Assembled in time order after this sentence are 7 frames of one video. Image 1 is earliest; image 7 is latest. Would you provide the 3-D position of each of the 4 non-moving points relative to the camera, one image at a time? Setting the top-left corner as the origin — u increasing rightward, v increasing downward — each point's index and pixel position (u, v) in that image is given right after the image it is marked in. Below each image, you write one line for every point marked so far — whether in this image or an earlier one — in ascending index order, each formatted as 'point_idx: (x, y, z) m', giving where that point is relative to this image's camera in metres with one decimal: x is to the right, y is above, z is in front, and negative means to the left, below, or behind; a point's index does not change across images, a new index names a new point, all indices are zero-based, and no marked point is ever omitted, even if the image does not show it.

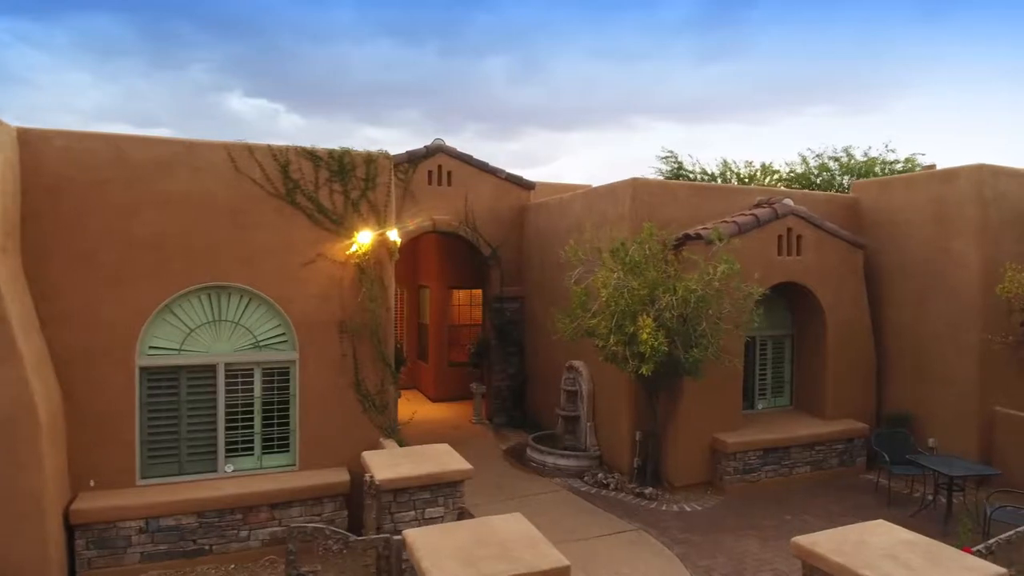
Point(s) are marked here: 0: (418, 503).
0: (-0.9, -2.0, +6.5) m
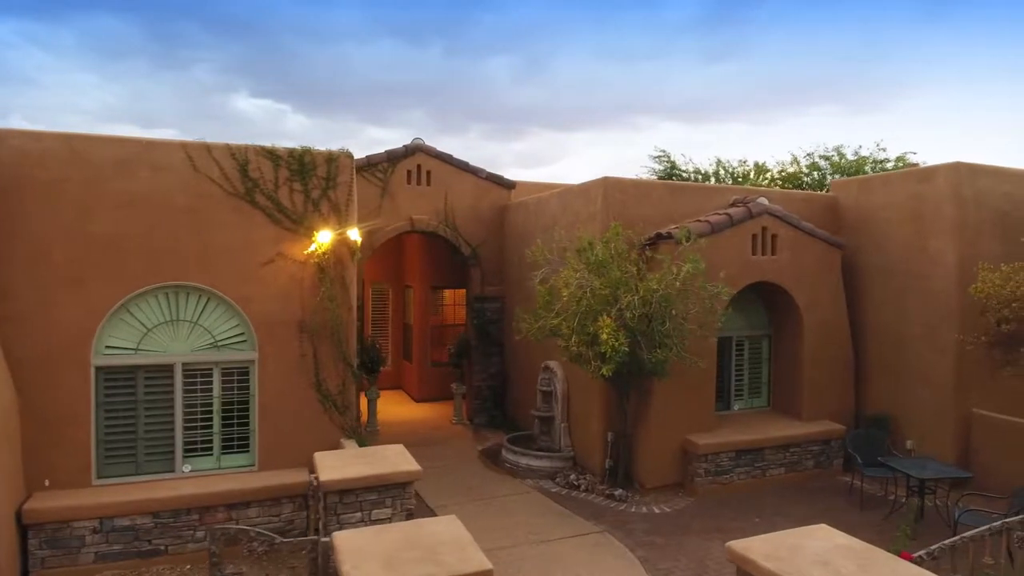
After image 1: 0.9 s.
0: (-1.4, -2.0, +6.4) m
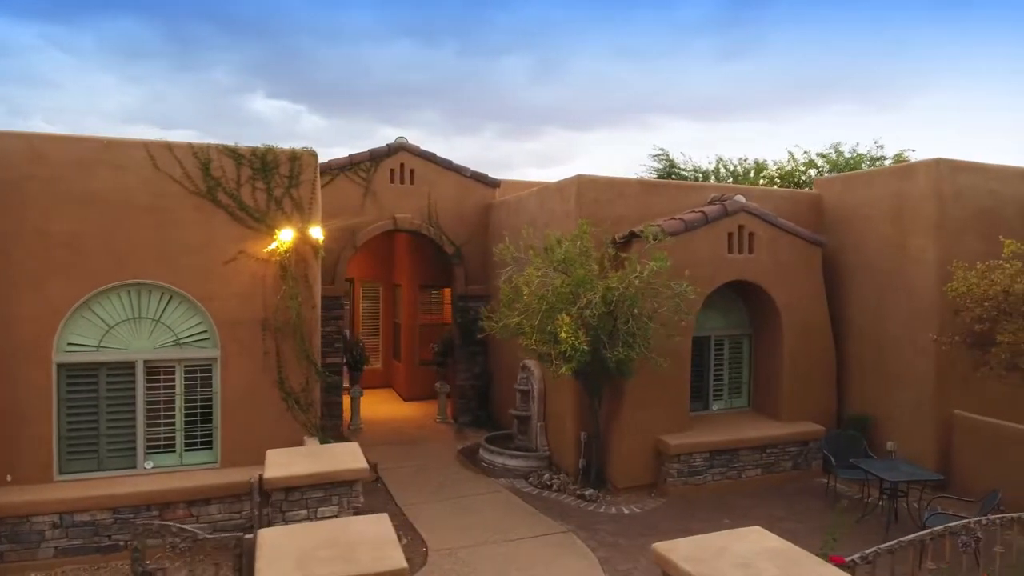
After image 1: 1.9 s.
0: (-1.9, -2.0, +6.4) m
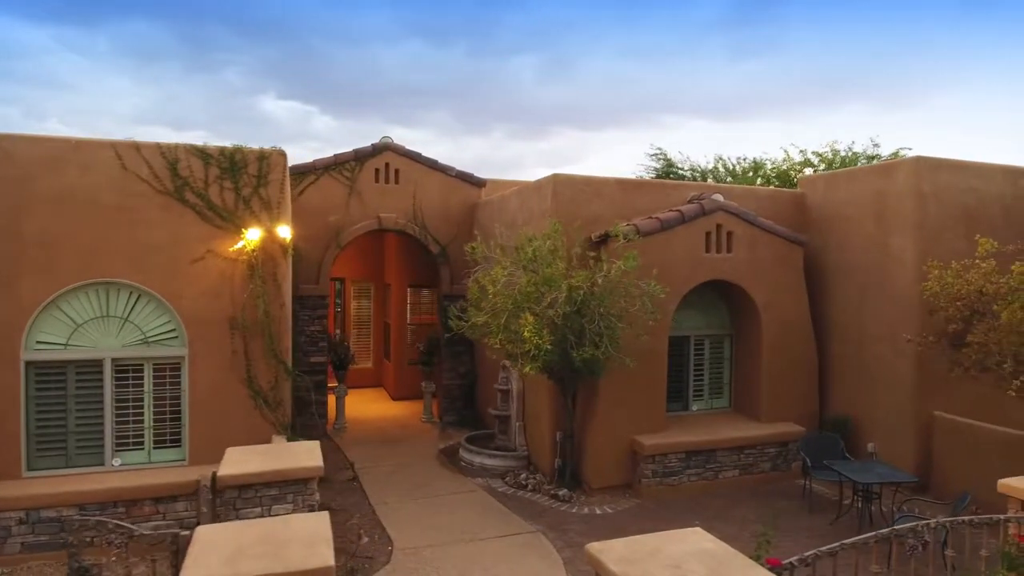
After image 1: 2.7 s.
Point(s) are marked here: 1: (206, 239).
0: (-2.3, -2.0, +6.5) m
1: (-3.6, +0.6, +8.2) m
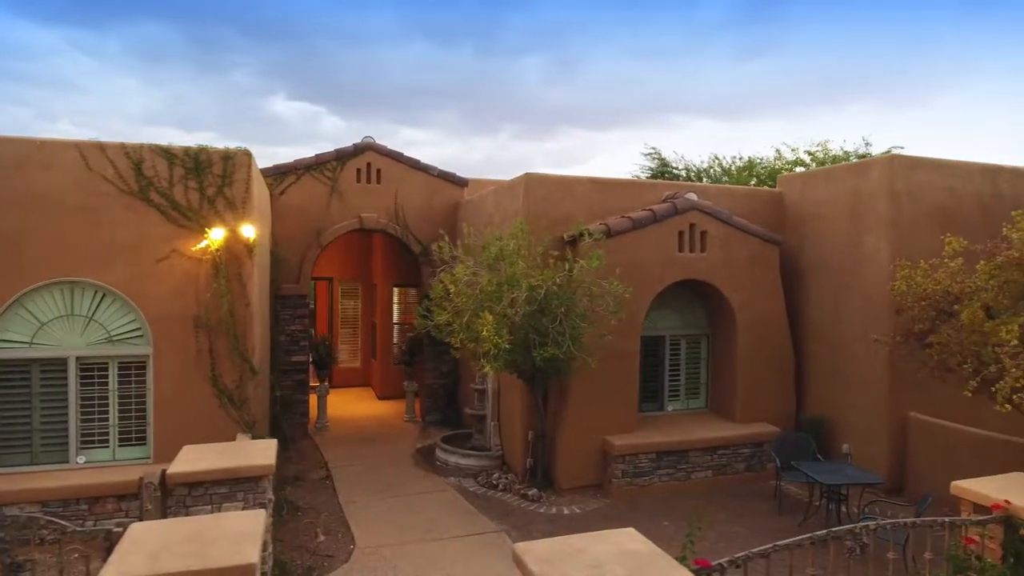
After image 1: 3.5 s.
0: (-2.8, -2.0, +6.5) m
1: (-4.1, +0.6, +8.3) m
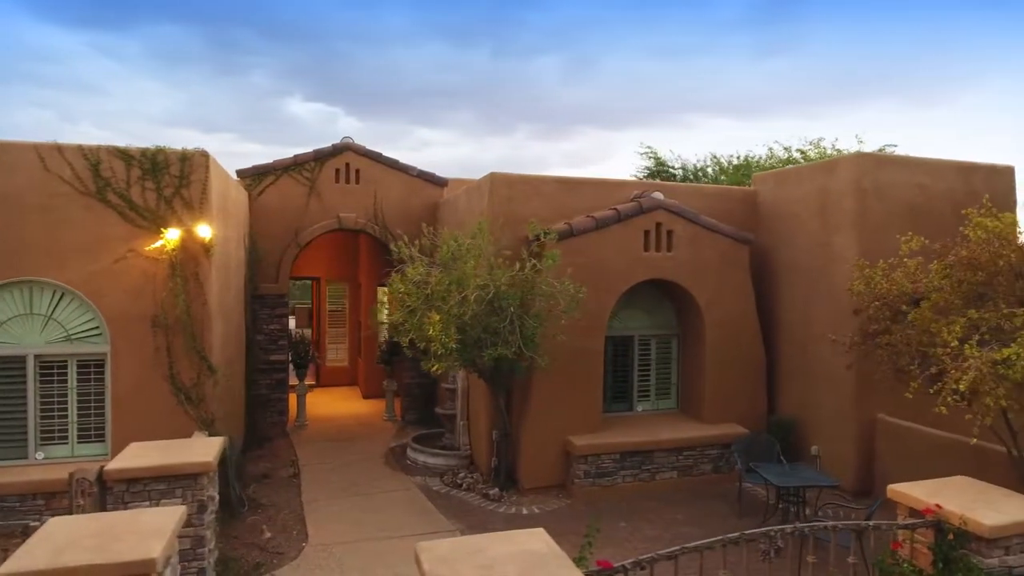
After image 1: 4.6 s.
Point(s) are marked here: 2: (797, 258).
0: (-3.4, -1.9, +6.6) m
1: (-4.6, +0.6, +8.4) m
2: (+4.3, +0.4, +10.6) m
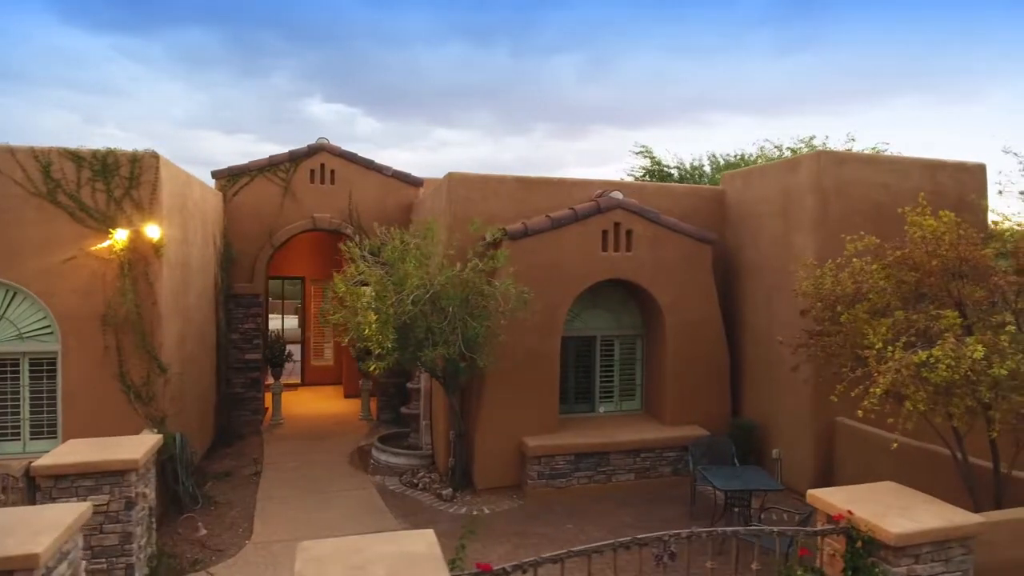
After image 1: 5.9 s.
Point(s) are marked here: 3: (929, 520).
0: (-4.1, -1.9, +6.7) m
1: (-5.3, +0.6, +8.5) m
2: (+3.7, +0.4, +10.5) m
3: (+3.2, -1.8, +5.4) m
